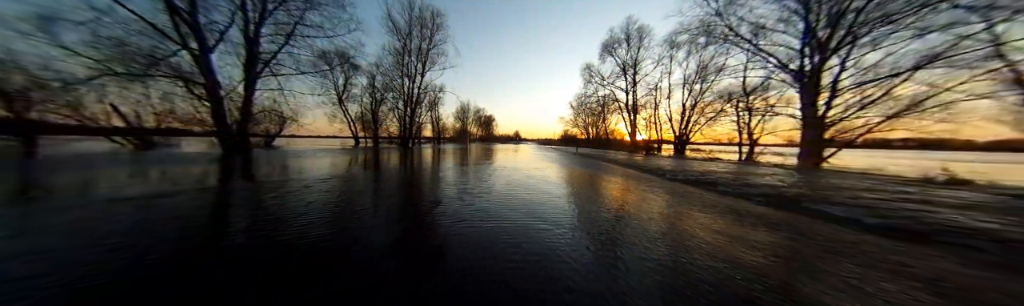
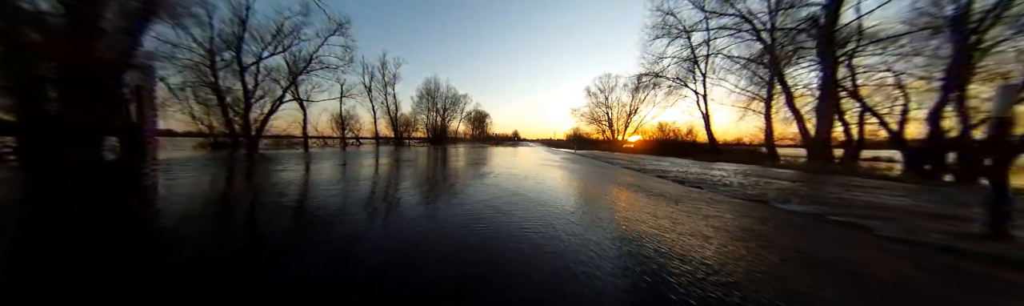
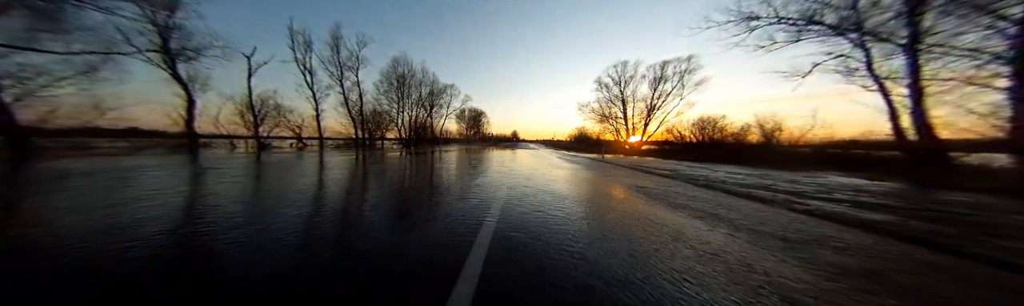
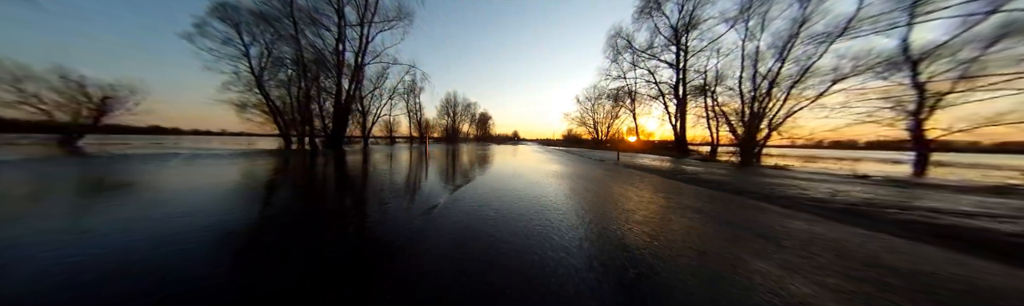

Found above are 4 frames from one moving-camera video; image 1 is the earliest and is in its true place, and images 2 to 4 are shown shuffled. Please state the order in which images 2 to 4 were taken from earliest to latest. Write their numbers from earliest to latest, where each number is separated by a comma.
4, 2, 3
